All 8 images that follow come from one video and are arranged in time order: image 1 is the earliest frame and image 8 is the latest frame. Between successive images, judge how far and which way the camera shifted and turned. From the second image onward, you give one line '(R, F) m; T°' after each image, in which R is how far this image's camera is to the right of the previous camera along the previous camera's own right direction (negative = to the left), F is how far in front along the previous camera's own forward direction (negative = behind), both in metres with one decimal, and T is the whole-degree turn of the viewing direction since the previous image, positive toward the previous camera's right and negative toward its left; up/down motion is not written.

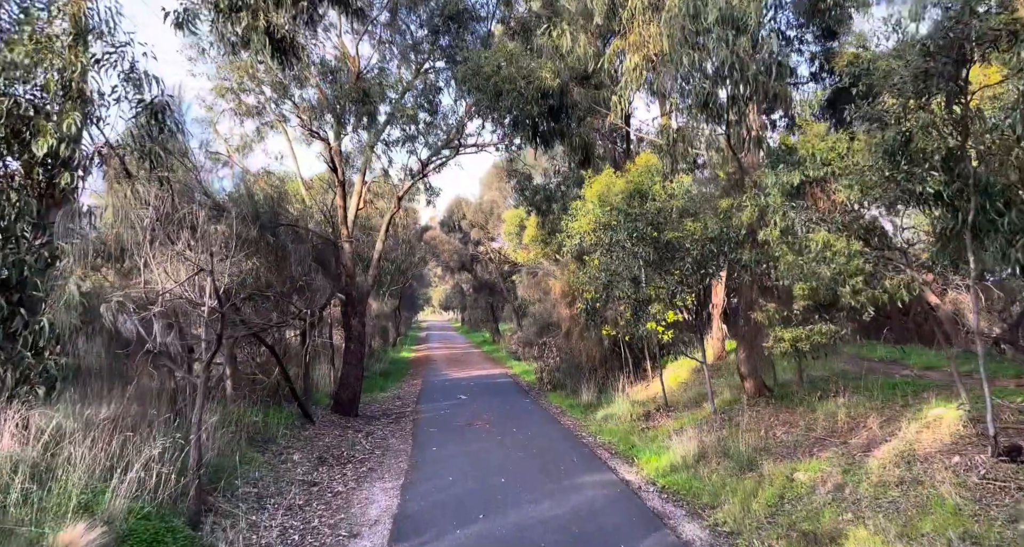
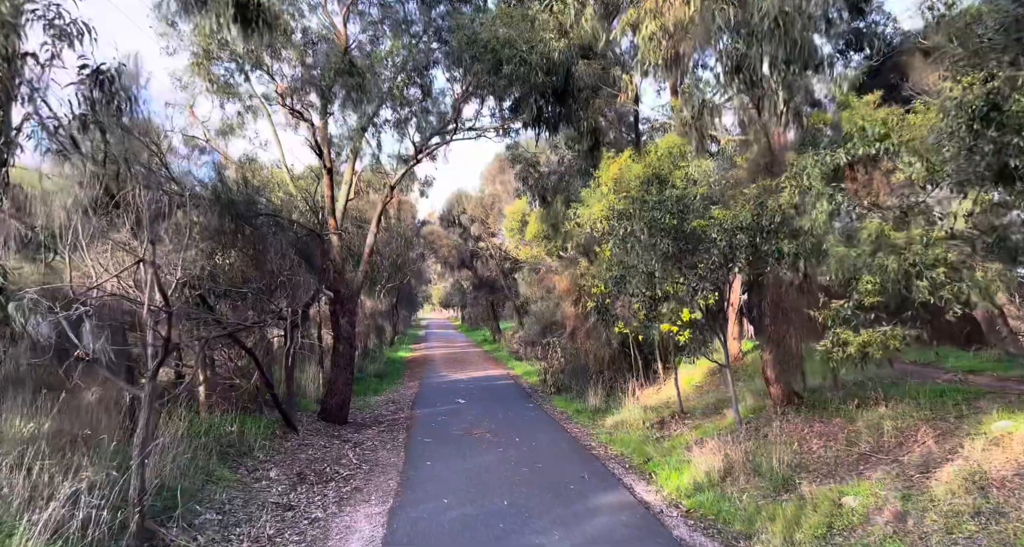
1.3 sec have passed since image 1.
(0.0, +1.0) m; 0°
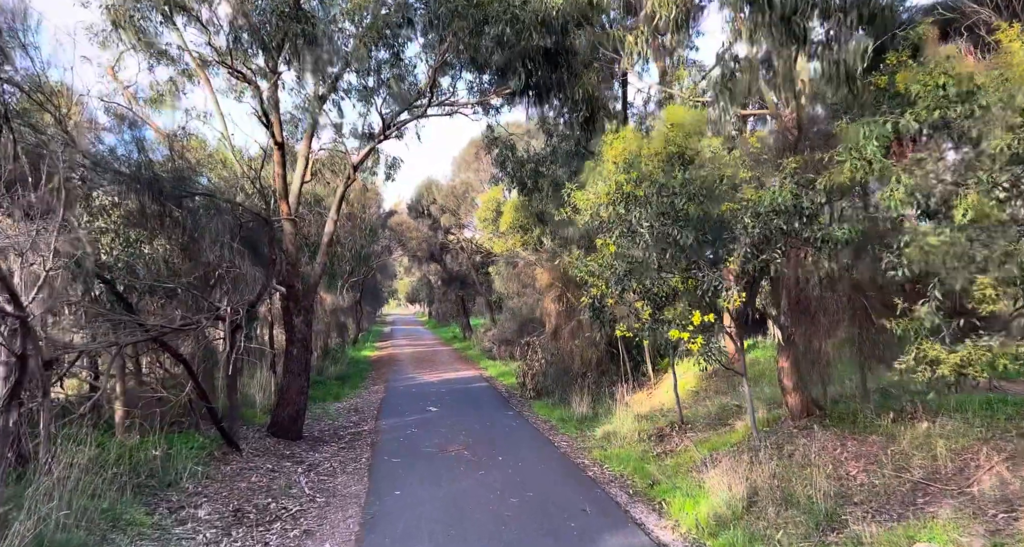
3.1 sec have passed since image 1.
(-0.2, +1.4) m; +3°
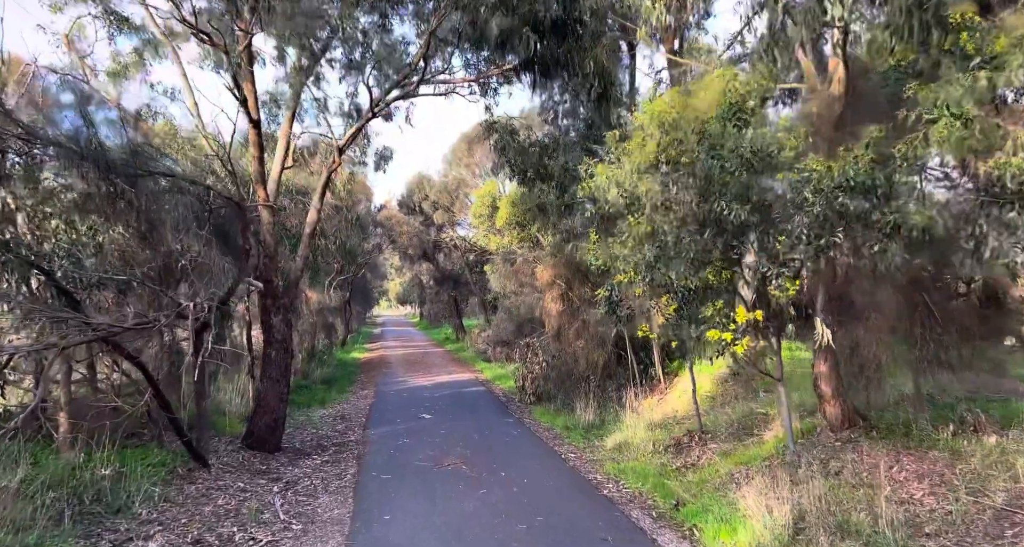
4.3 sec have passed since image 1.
(-0.2, +1.0) m; +1°
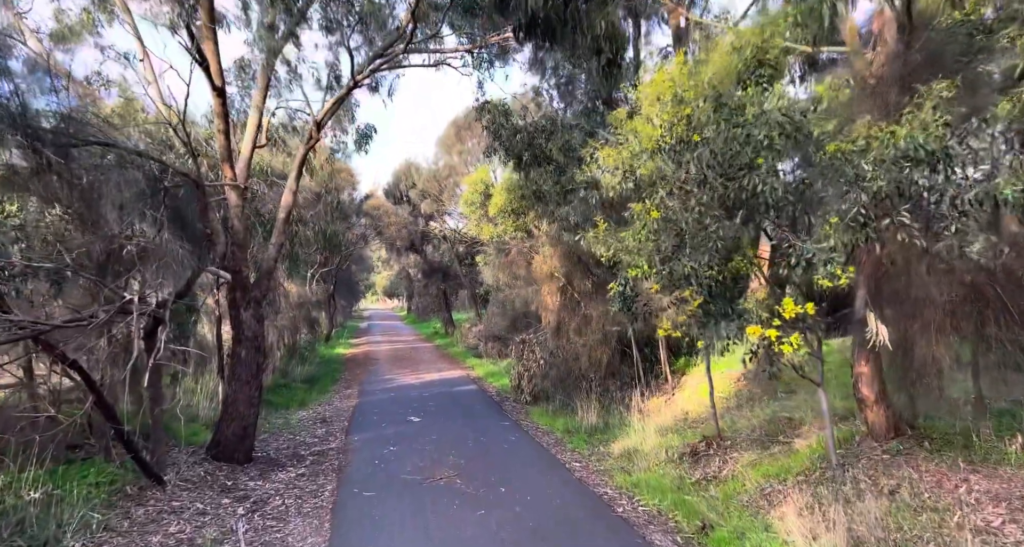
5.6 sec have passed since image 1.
(-0.1, +1.0) m; +1°
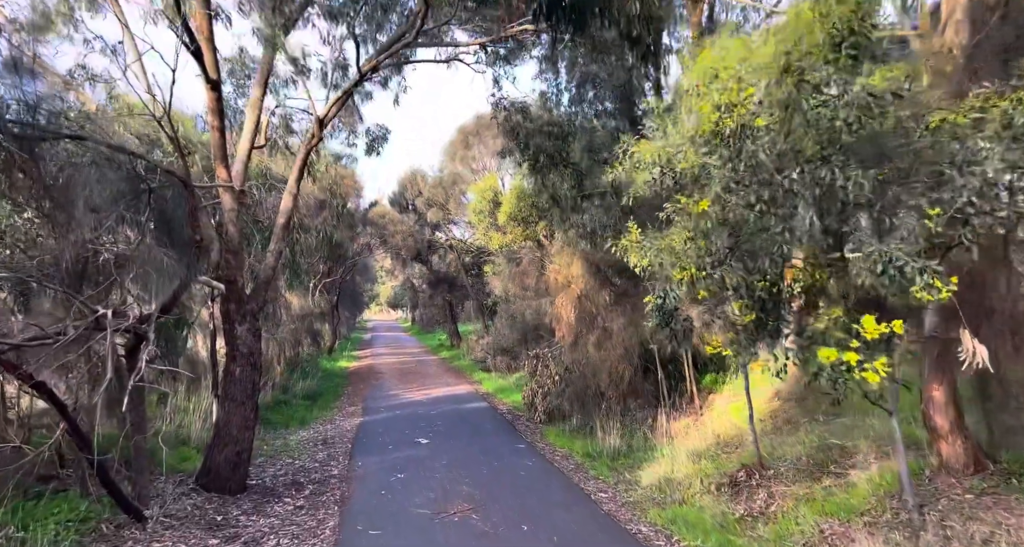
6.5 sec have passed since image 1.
(-0.2, +0.7) m; 0°
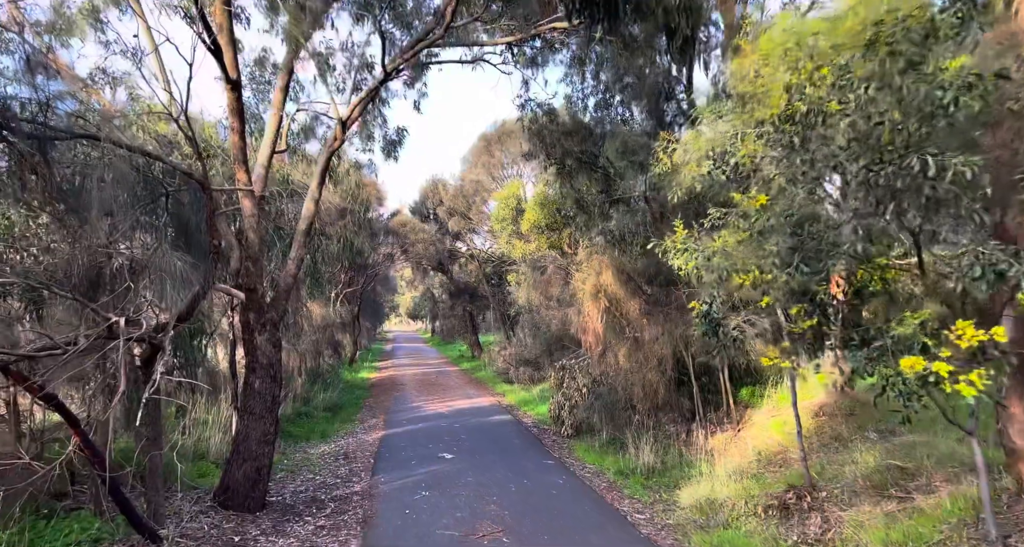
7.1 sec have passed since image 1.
(-0.1, +0.4) m; -2°
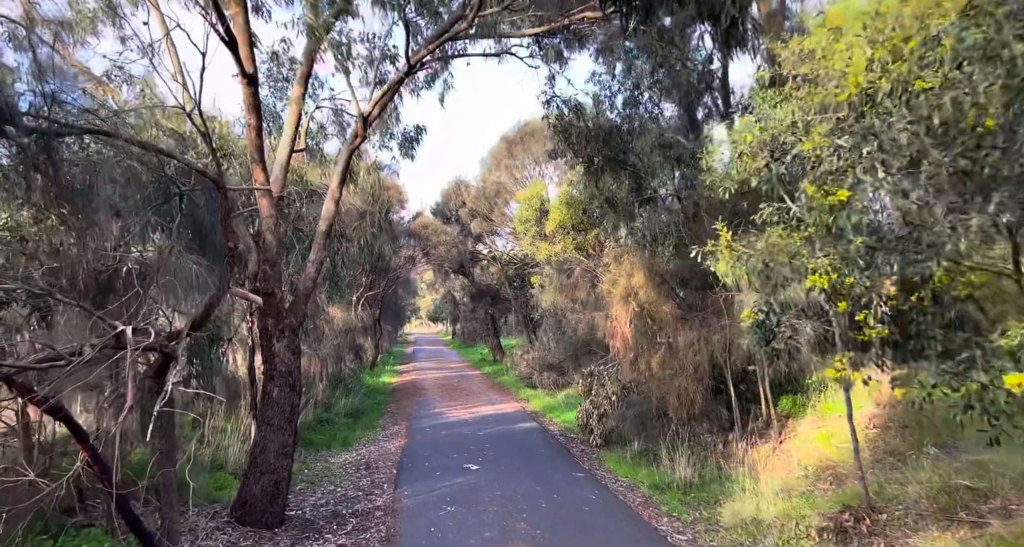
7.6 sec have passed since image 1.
(-0.1, +0.4) m; -2°
